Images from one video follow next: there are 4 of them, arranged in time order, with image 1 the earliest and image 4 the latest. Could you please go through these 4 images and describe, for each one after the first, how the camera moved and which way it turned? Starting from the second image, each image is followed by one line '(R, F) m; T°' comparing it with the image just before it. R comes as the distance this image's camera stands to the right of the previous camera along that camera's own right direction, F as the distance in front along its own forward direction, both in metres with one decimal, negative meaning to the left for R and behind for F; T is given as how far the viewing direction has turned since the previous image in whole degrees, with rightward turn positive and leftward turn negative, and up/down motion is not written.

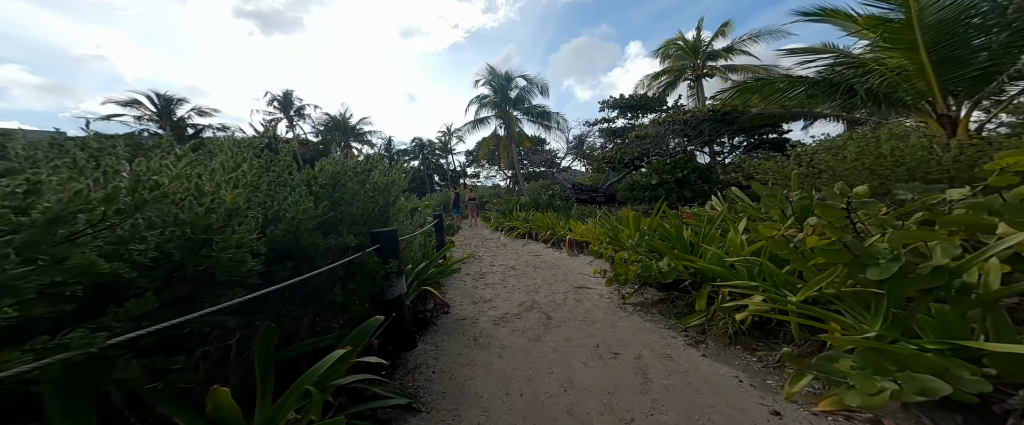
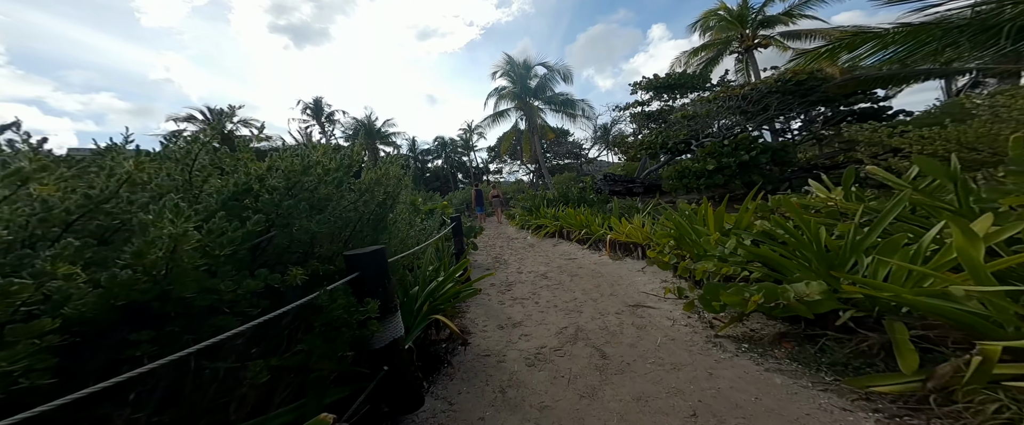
(-0.1, +0.7) m; -4°
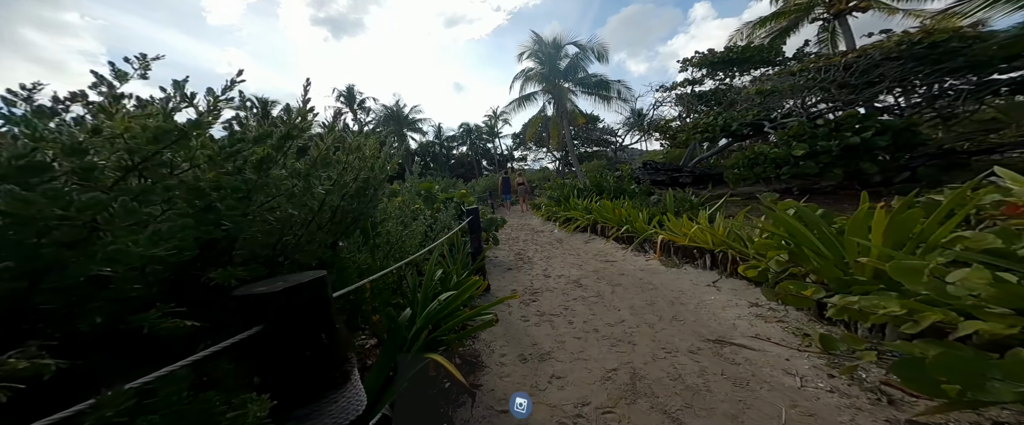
(-0.1, +0.7) m; -4°
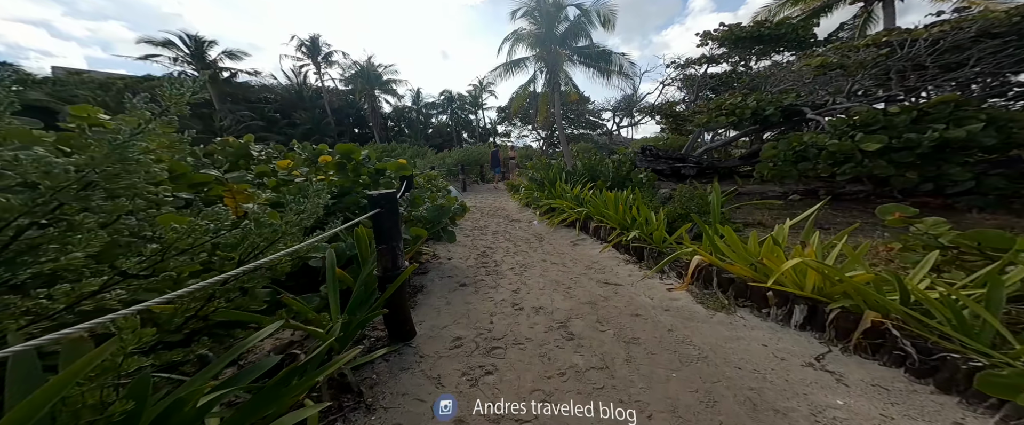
(+0.2, +1.3) m; +4°
